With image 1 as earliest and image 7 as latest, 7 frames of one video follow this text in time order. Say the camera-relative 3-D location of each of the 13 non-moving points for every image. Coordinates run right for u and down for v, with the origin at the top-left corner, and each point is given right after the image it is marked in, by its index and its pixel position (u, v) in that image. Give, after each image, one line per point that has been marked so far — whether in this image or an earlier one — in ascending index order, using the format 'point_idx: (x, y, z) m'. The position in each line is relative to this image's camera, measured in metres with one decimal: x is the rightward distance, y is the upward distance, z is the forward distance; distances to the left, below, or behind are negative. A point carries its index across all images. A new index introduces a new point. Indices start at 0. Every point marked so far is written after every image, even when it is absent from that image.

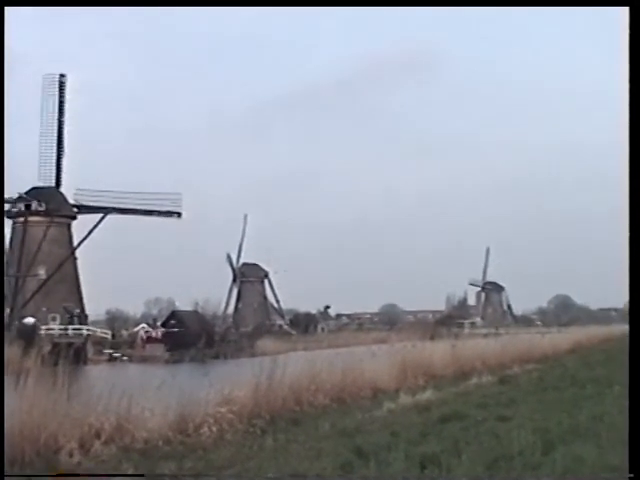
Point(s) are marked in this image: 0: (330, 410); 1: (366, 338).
0: (+0.1, -1.0, +5.9) m
1: (+0.3, -0.6, +5.9) m
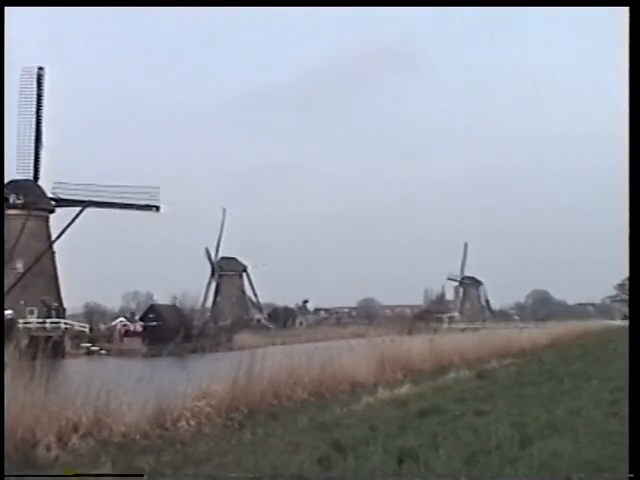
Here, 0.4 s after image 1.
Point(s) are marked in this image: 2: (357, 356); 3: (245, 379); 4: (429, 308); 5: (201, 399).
0: (-0.1, -1.0, +5.9) m
1: (+0.1, -0.5, +5.9) m
2: (+0.2, -0.7, +5.9) m
3: (-0.4, -0.8, +5.9) m
4: (+0.6, -0.4, +5.9) m
5: (-0.7, -0.9, +5.9) m
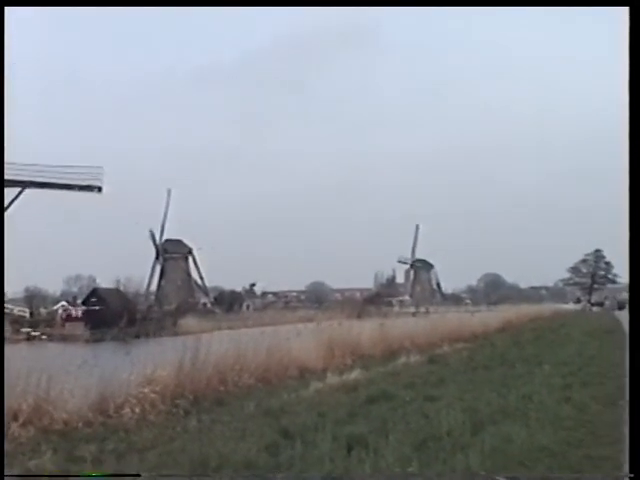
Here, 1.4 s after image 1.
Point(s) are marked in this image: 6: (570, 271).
0: (-0.4, -0.9, +5.8) m
1: (-0.2, -0.4, +5.7) m
2: (-0.1, -0.6, +5.8) m
3: (-0.7, -0.7, +5.7) m
4: (+0.3, -0.3, +5.7) m
5: (-1.0, -0.8, +5.7) m
6: (+1.4, -0.2, +5.6) m
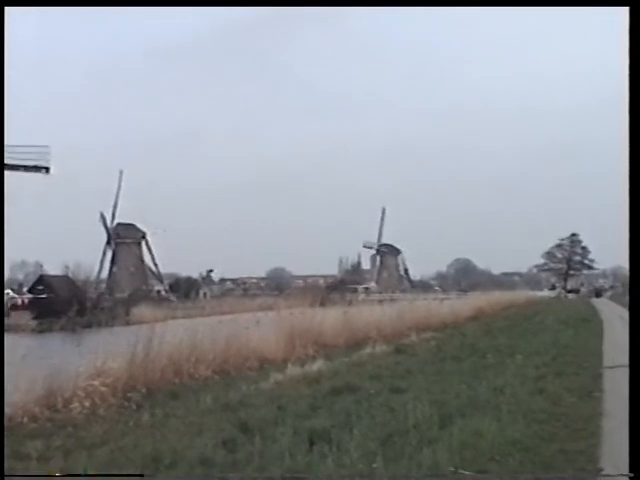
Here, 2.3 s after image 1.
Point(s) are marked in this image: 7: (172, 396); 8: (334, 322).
0: (-0.6, -0.8, +5.5) m
1: (-0.4, -0.4, +5.4) m
2: (-0.3, -0.5, +5.5) m
3: (-1.0, -0.6, +5.4) m
4: (+0.1, -0.2, +5.4) m
5: (-1.2, -0.7, +5.4) m
6: (+1.2, -0.1, +5.4) m
7: (-0.8, -0.8, +5.4) m
8: (+0.1, -0.5, +5.5) m
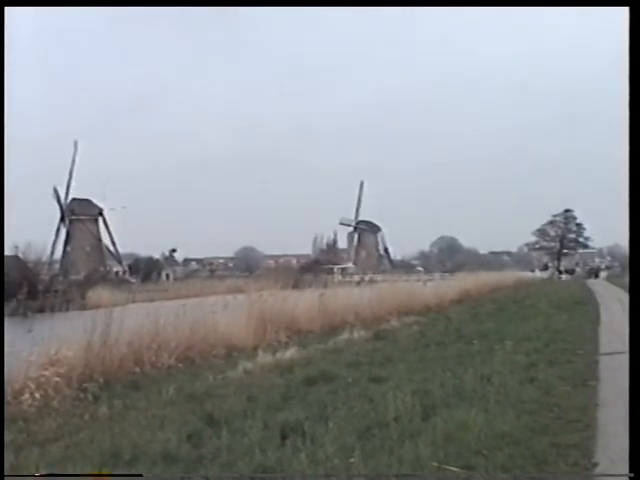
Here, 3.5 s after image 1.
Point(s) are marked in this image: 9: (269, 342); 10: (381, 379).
0: (-0.7, -0.7, +5.0) m
1: (-0.5, -0.2, +5.0) m
2: (-0.4, -0.4, +5.0) m
3: (-1.1, -0.5, +5.0) m
4: (0.0, -0.1, +5.0) m
5: (-1.3, -0.6, +5.0) m
6: (+1.1, 0.0, +4.9) m
7: (-0.9, -0.7, +5.0) m
8: (-0.1, -0.3, +5.1) m
9: (-0.3, -0.5, +5.1) m
10: (+0.3, -0.7, +5.1) m
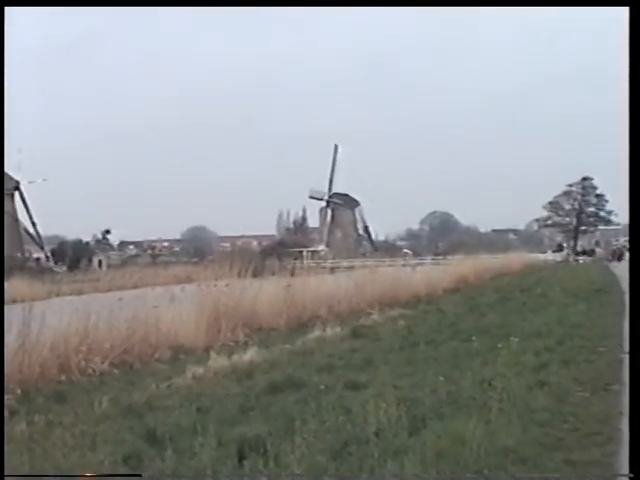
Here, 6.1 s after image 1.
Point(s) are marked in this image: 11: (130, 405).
0: (-0.9, -0.6, +4.1) m
1: (-0.7, -0.1, +4.1) m
2: (-0.6, -0.3, +4.2) m
3: (-1.2, -0.4, +4.1) m
4: (-0.2, 0.0, +4.1) m
5: (-1.5, -0.6, +4.1) m
6: (+0.9, +0.1, +4.0) m
7: (-1.1, -0.6, +4.1) m
8: (-0.2, -0.2, +4.2) m
9: (-0.4, -0.4, +4.2) m
10: (+0.2, -0.6, +4.2) m
11: (-0.8, -0.7, +4.1) m
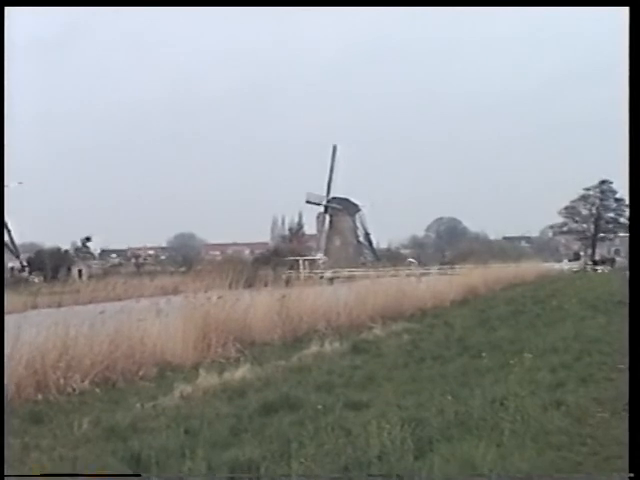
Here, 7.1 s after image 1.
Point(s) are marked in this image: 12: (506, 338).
0: (-0.9, -0.6, +3.8) m
1: (-0.7, -0.2, +3.8) m
2: (-0.6, -0.3, +3.8) m
3: (-1.3, -0.5, +3.8) m
4: (-0.2, 0.0, +3.8) m
5: (-1.5, -0.6, +3.8) m
6: (+0.9, +0.1, +3.7) m
7: (-1.1, -0.7, +3.8) m
8: (-0.2, -0.3, +3.9) m
9: (-0.4, -0.5, +3.9) m
10: (+0.2, -0.6, +3.9) m
11: (-0.8, -0.7, +3.8) m
12: (+0.7, -0.4, +3.9) m
